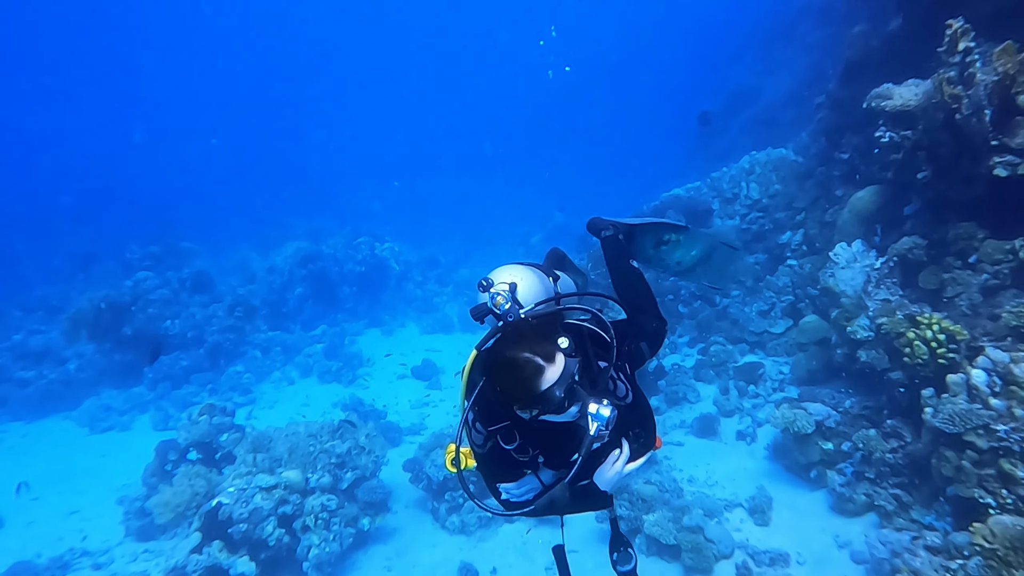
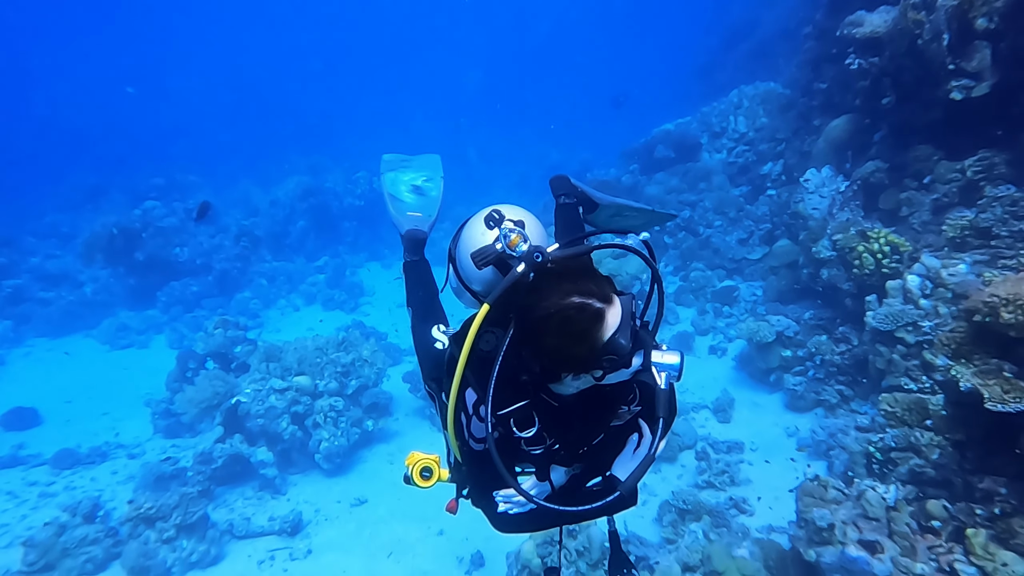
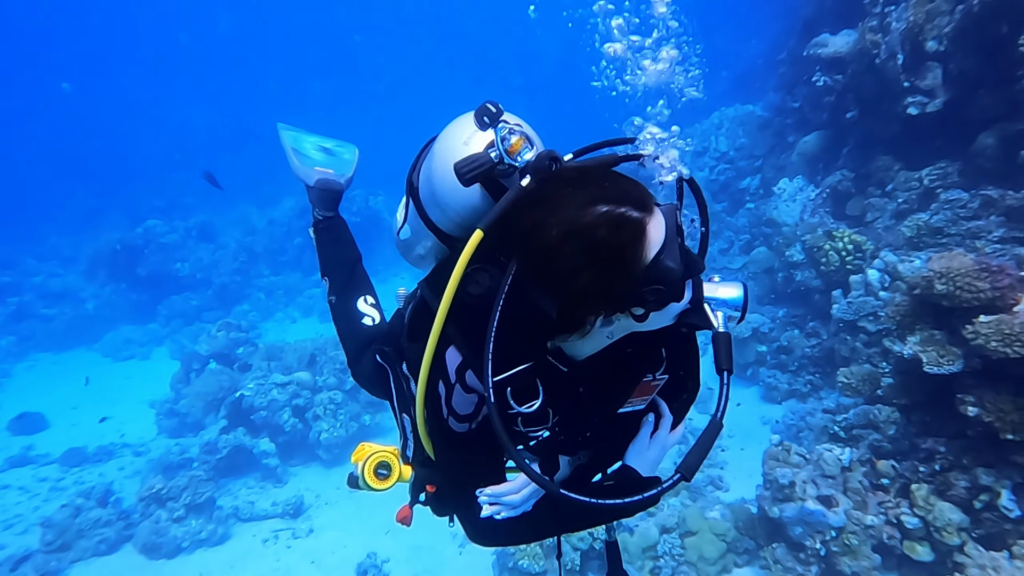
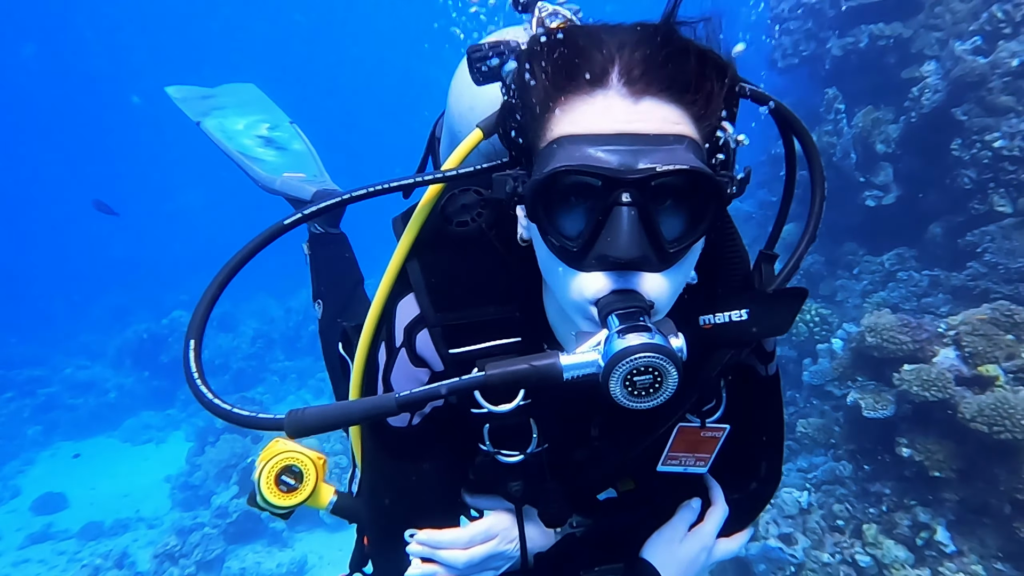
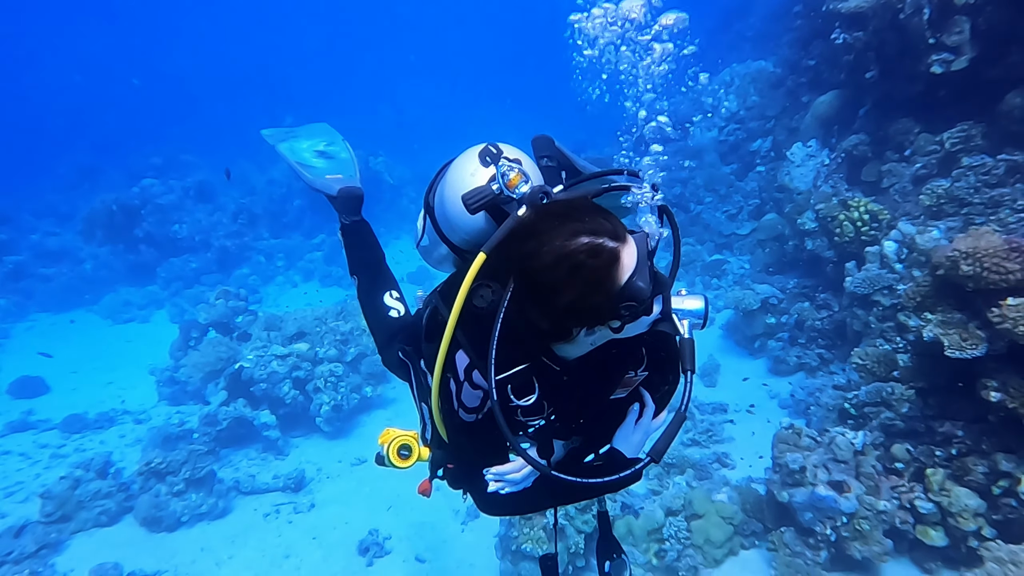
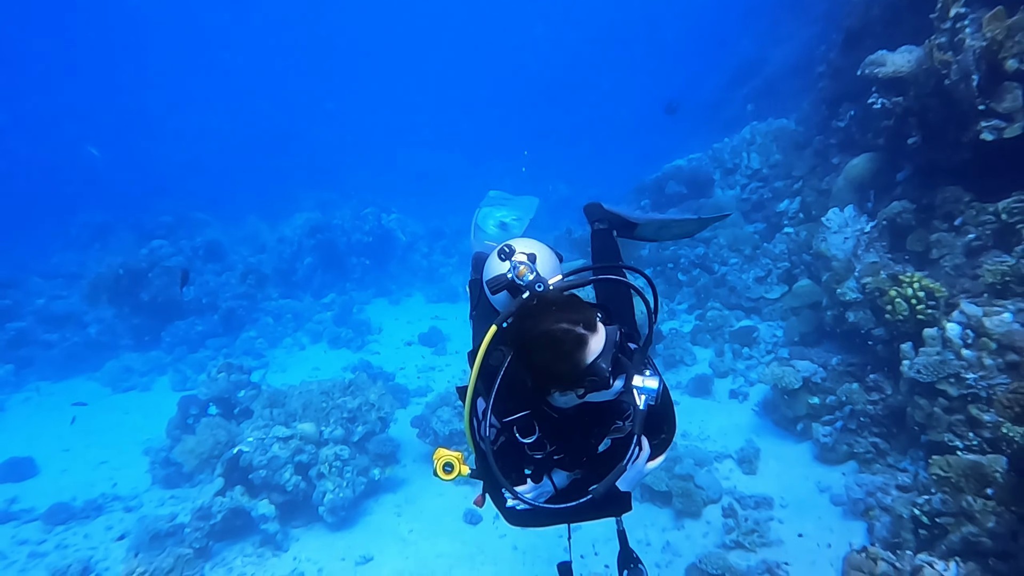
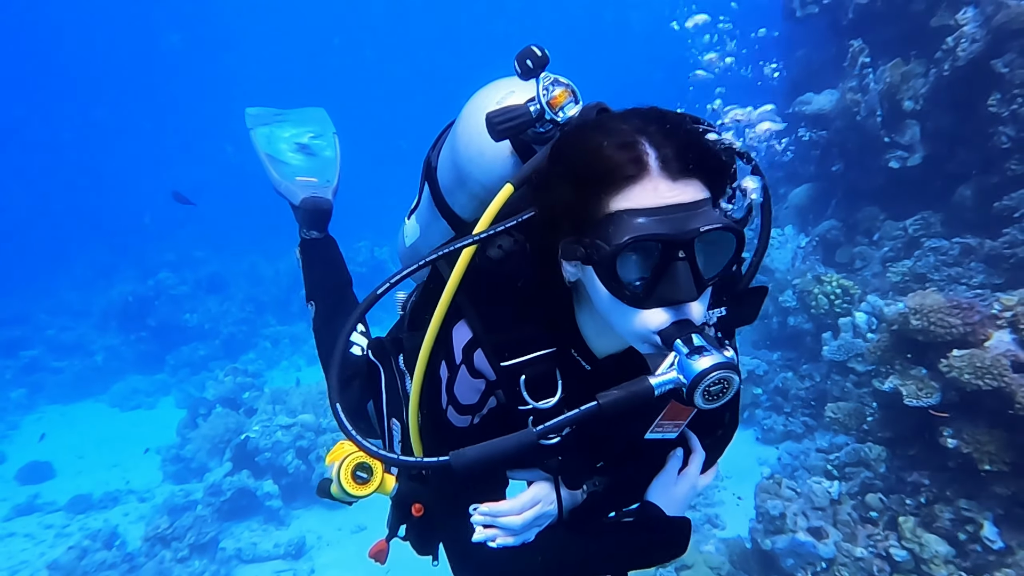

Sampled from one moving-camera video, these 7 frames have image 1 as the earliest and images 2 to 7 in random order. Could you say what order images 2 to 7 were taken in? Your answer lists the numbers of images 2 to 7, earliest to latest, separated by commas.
6, 2, 5, 3, 7, 4
